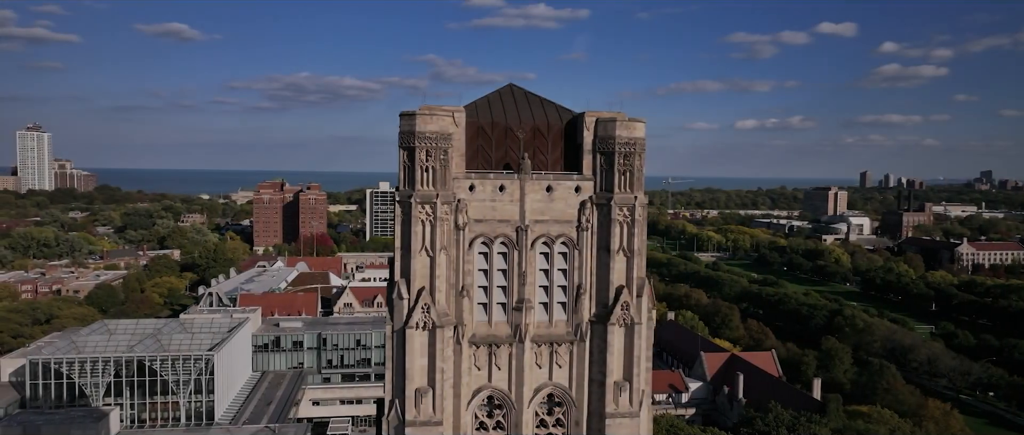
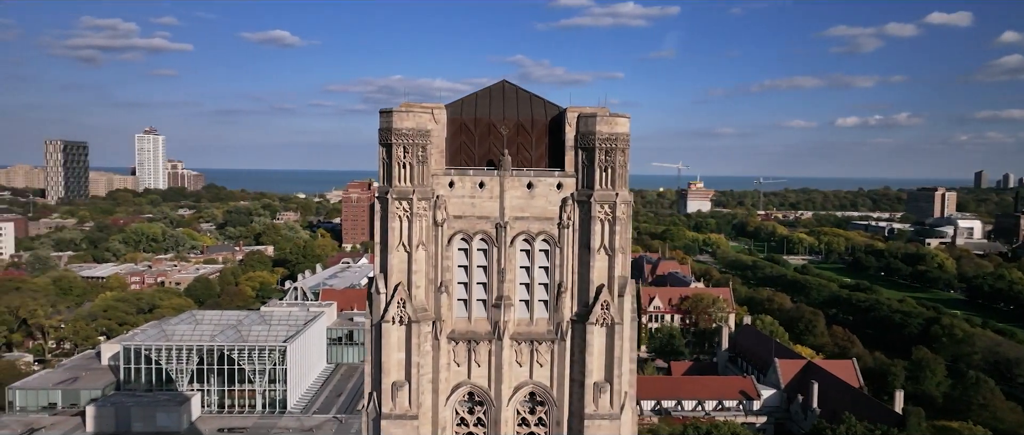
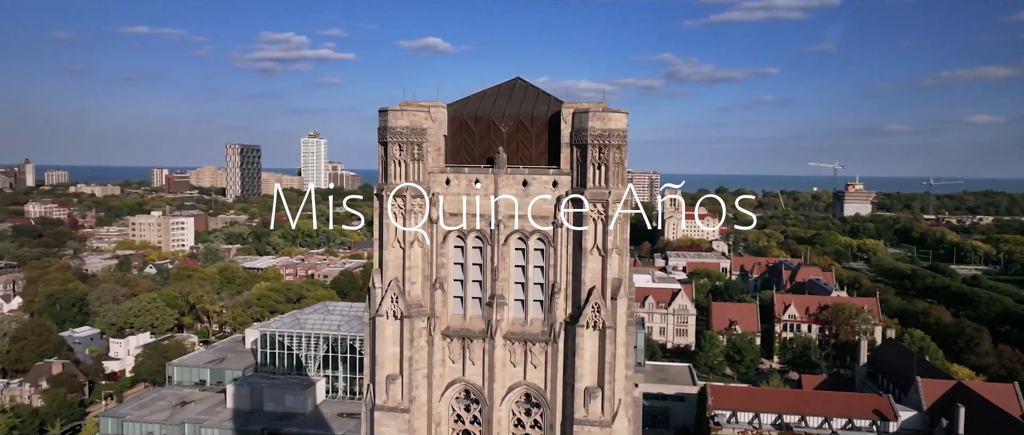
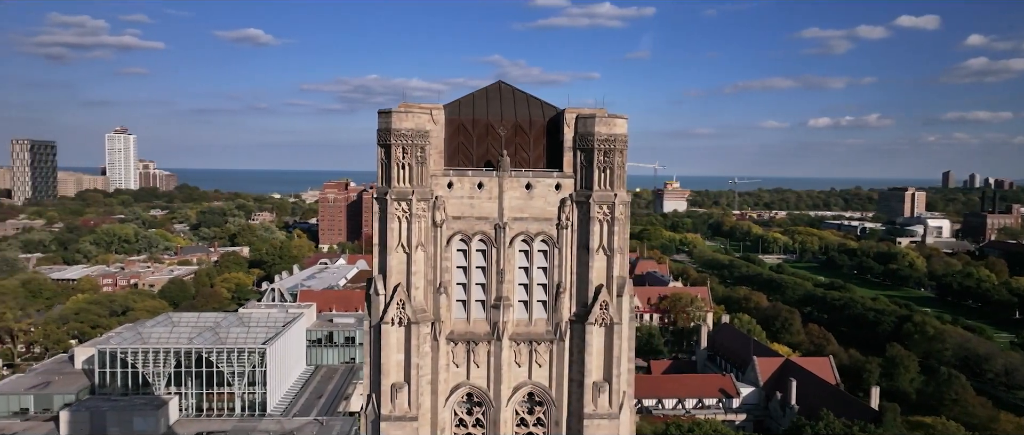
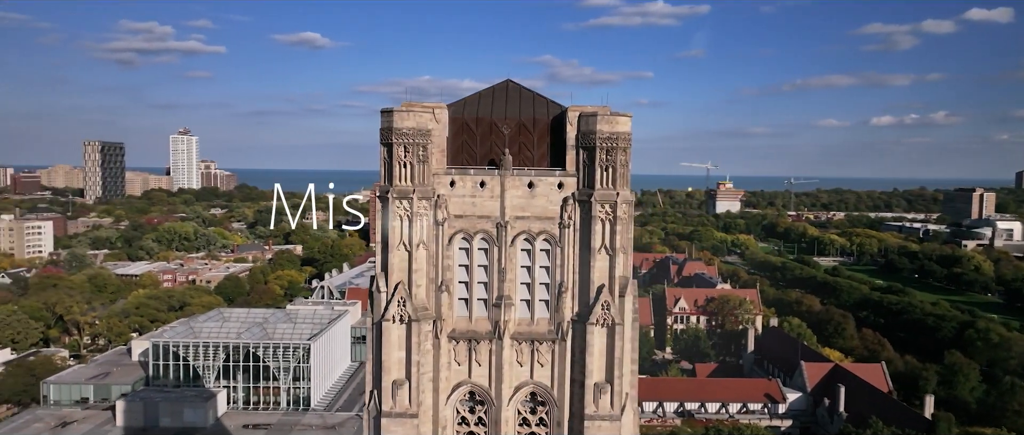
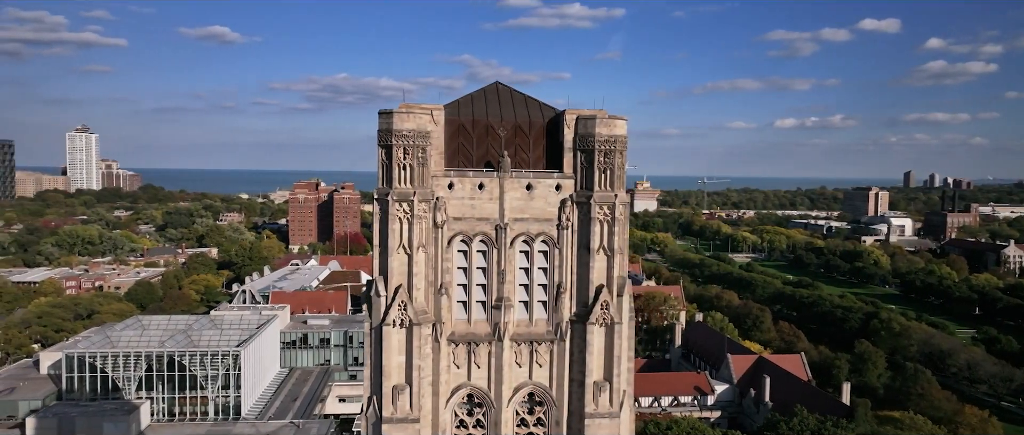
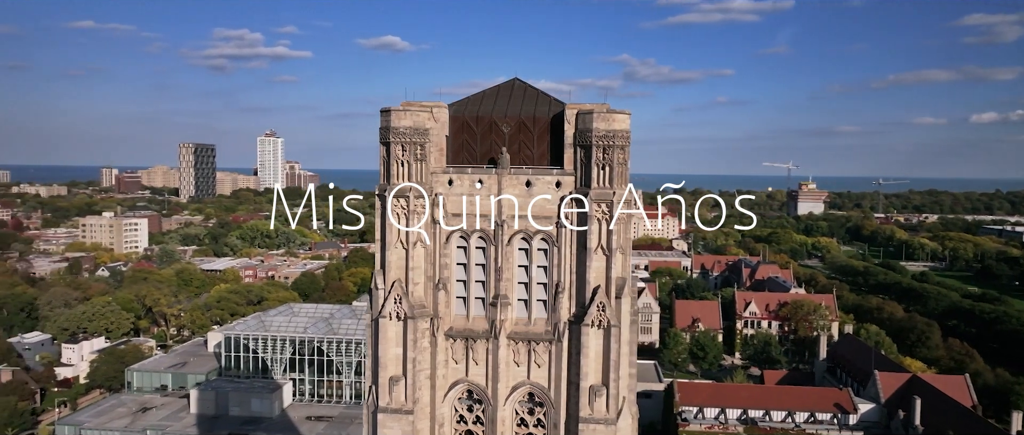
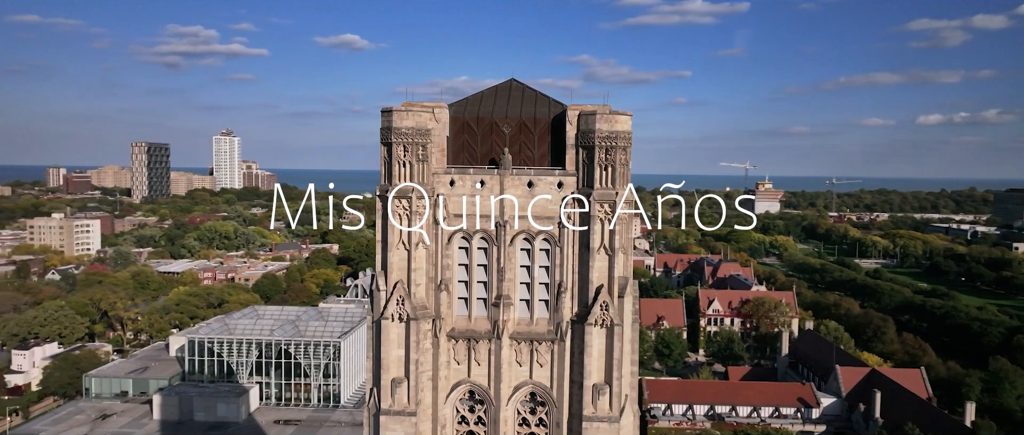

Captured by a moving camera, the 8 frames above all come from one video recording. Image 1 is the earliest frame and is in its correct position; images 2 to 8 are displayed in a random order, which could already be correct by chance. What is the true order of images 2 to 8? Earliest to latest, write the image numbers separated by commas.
6, 4, 2, 5, 8, 7, 3
